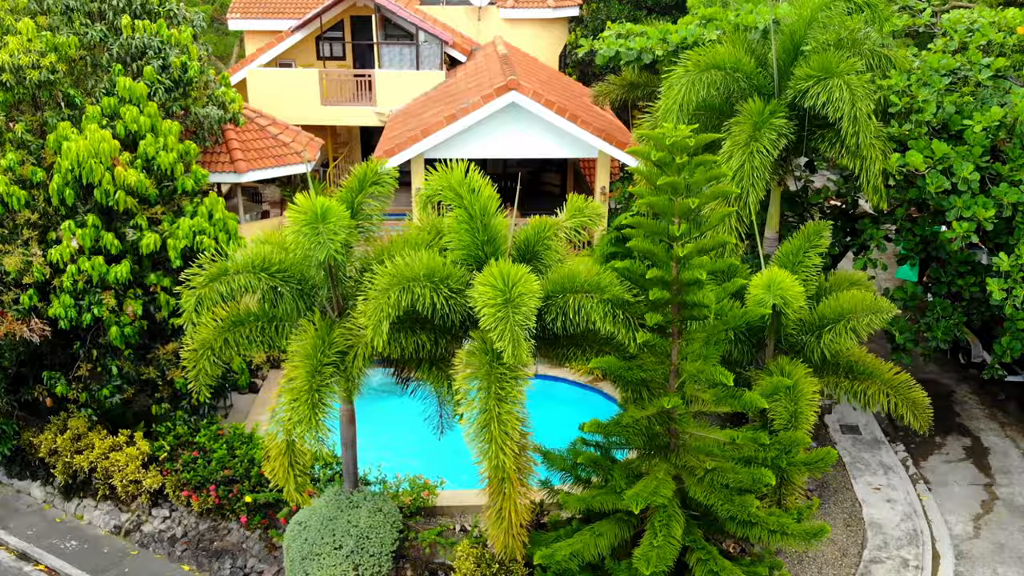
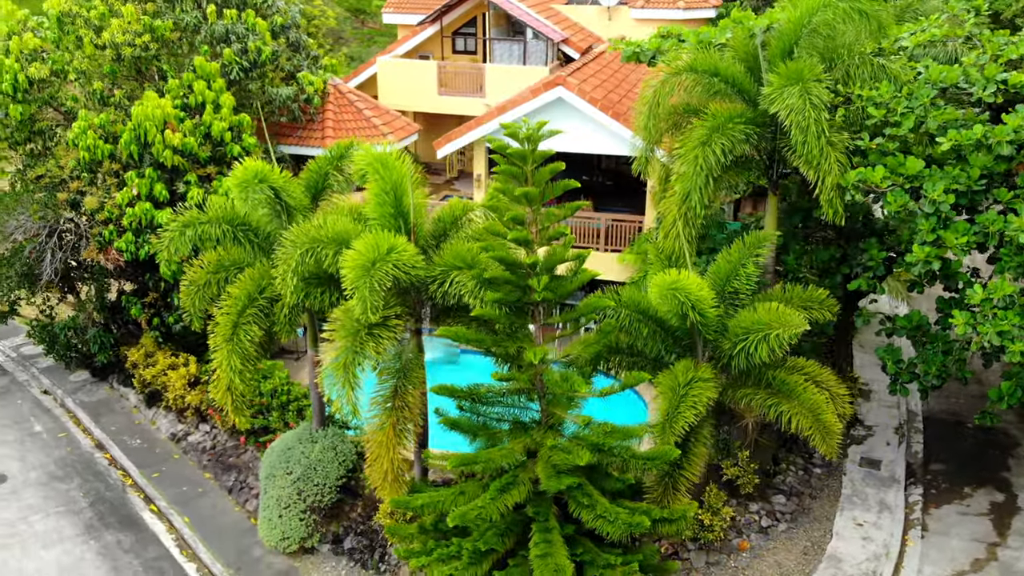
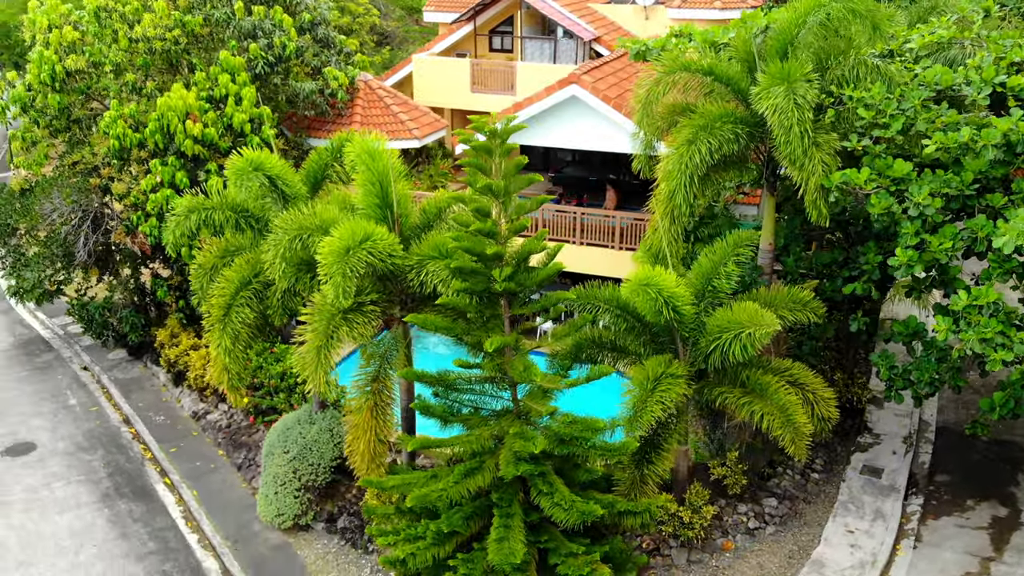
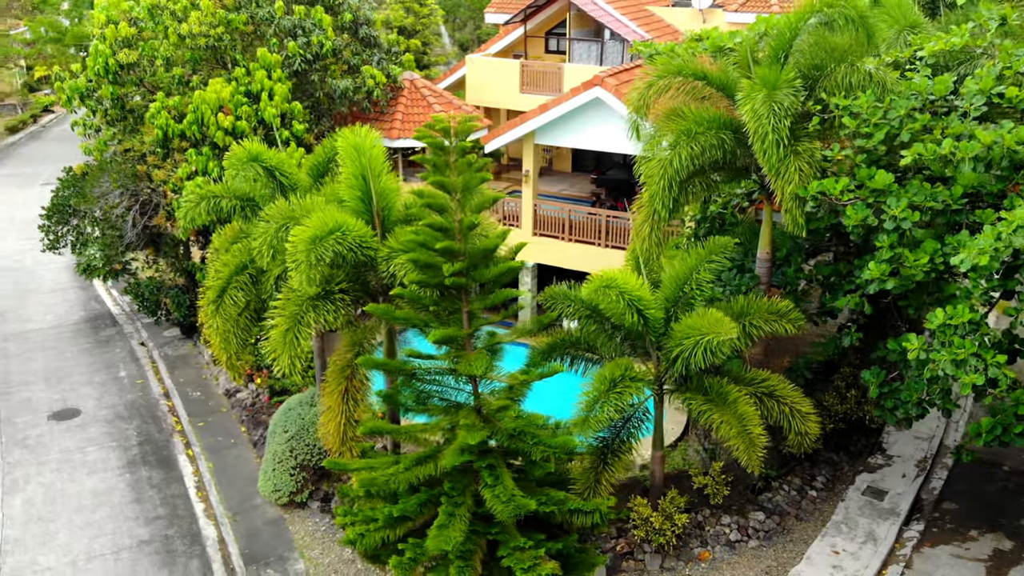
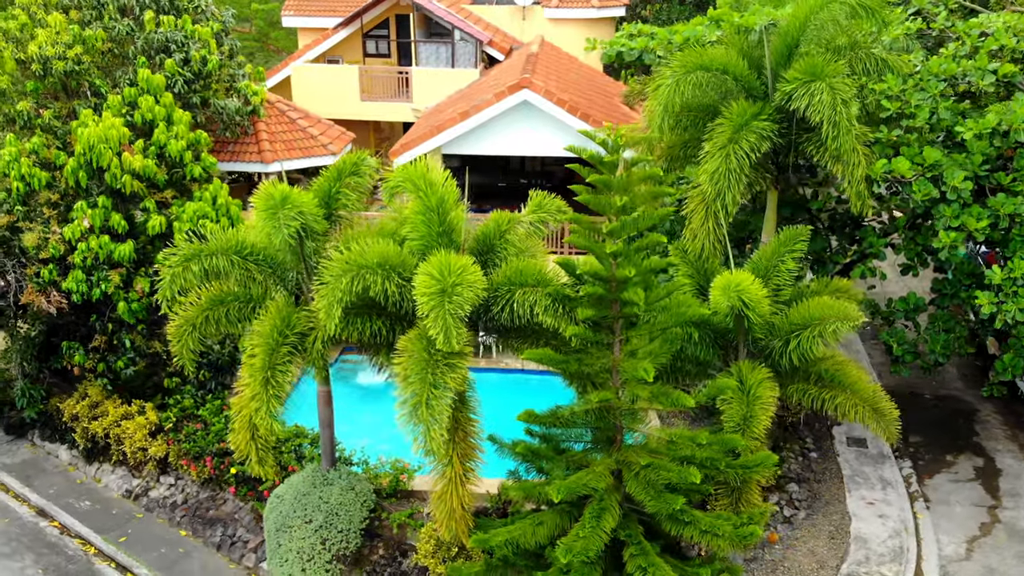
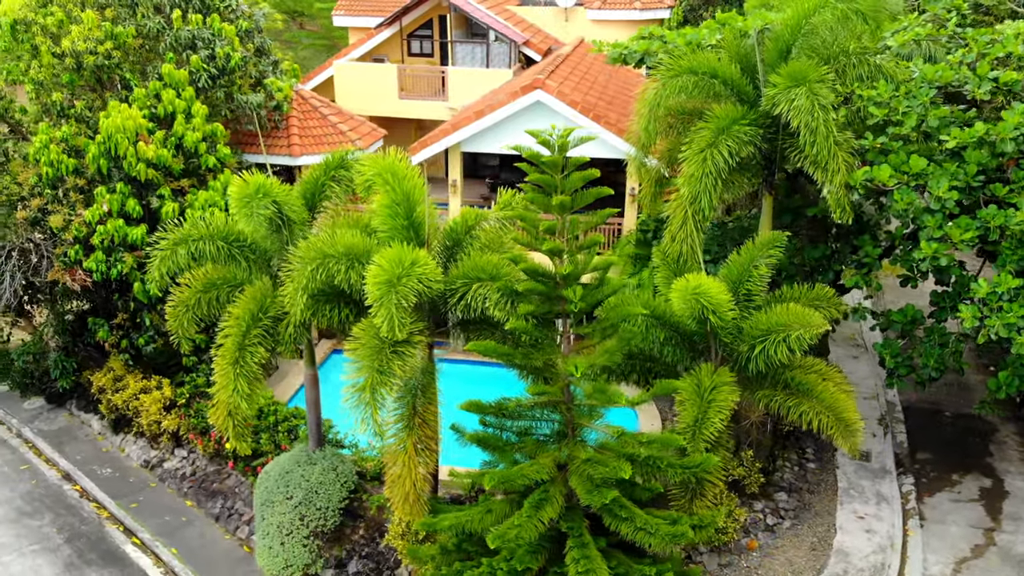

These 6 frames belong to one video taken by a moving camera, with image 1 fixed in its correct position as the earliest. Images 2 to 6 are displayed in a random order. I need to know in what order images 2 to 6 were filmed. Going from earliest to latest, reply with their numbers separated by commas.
5, 6, 2, 3, 4
